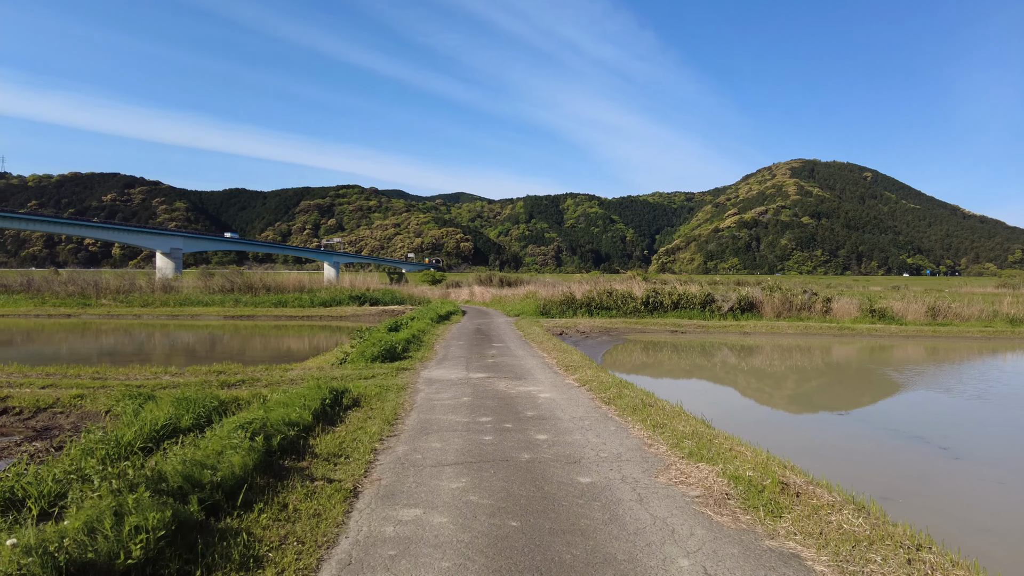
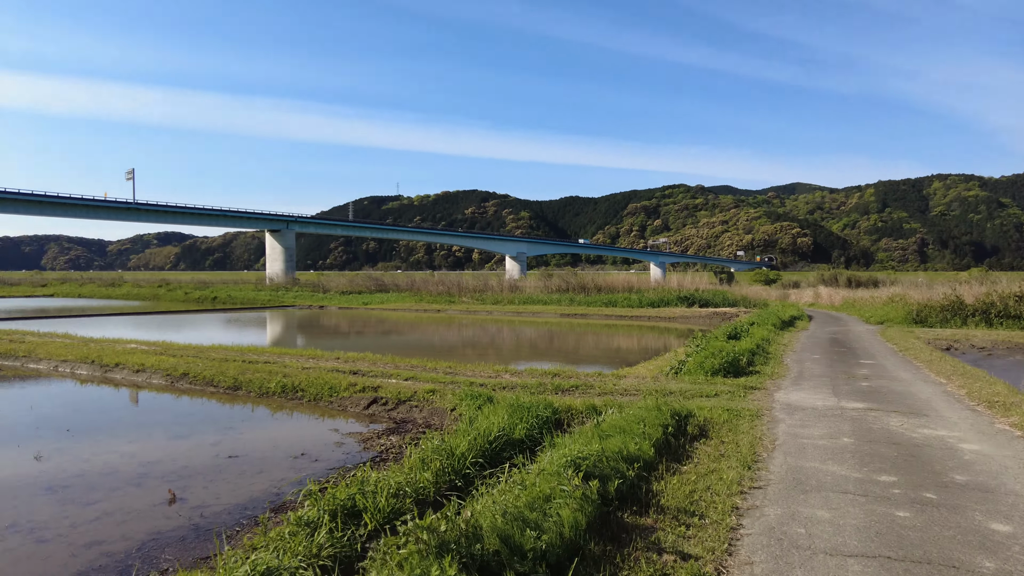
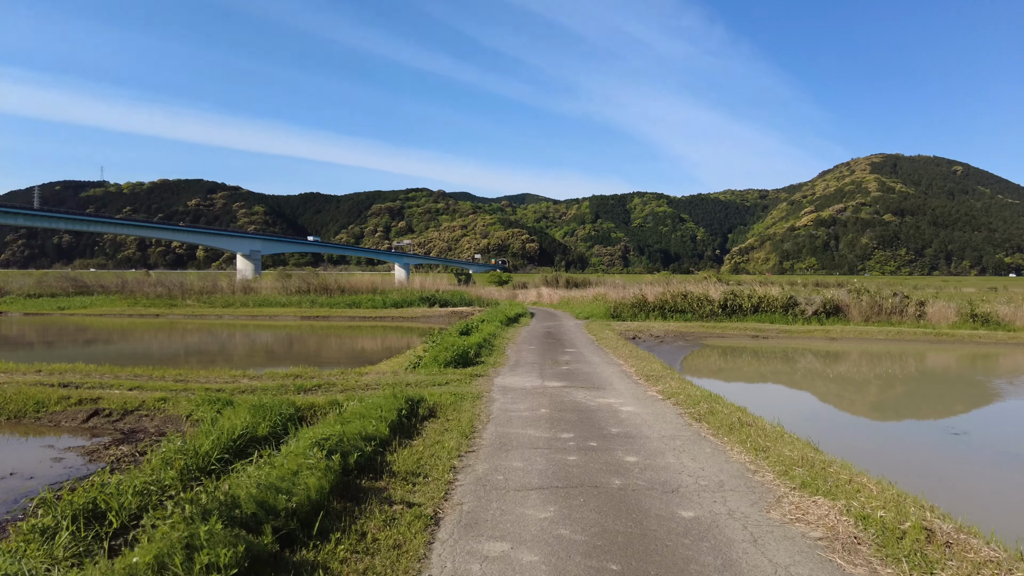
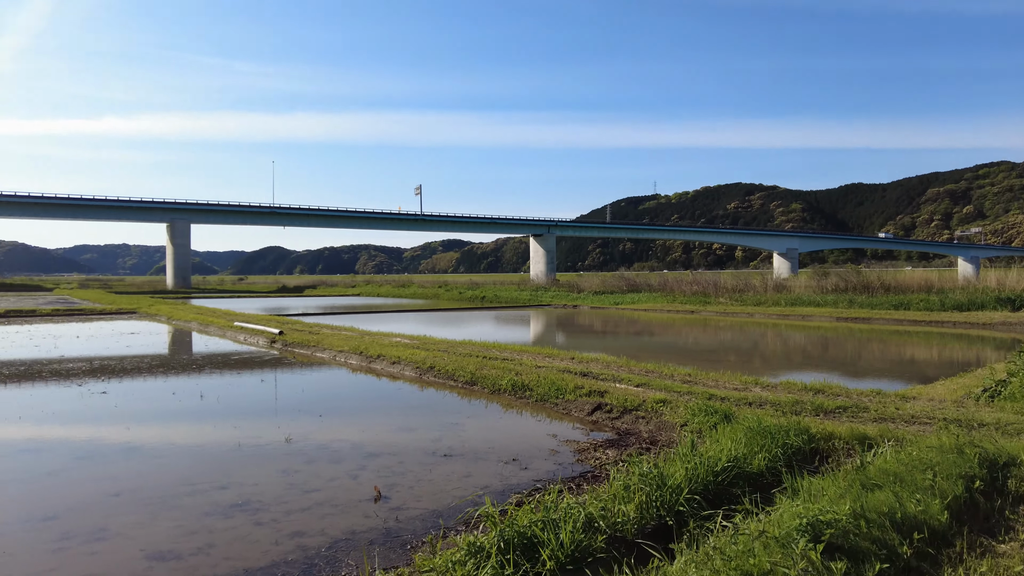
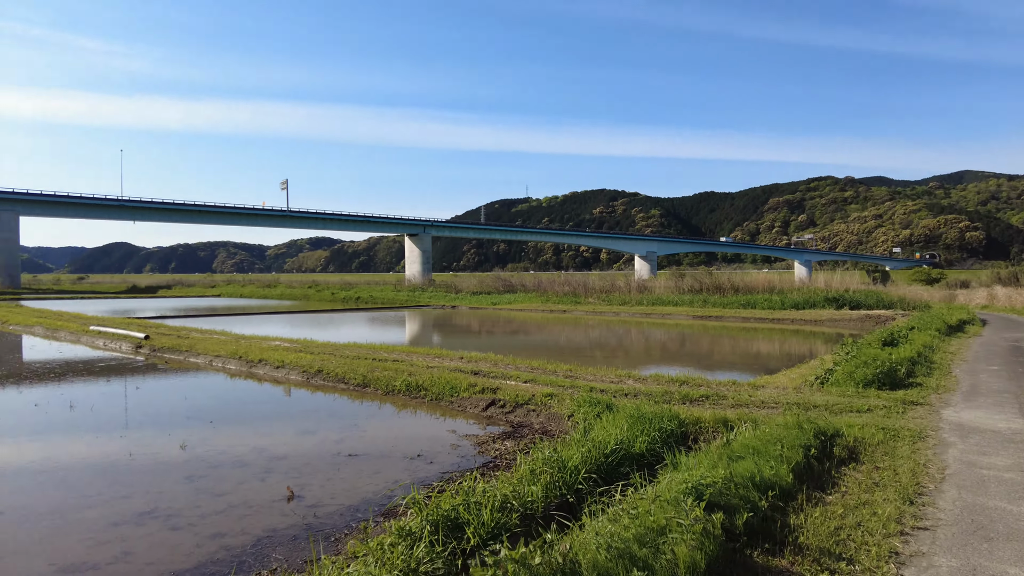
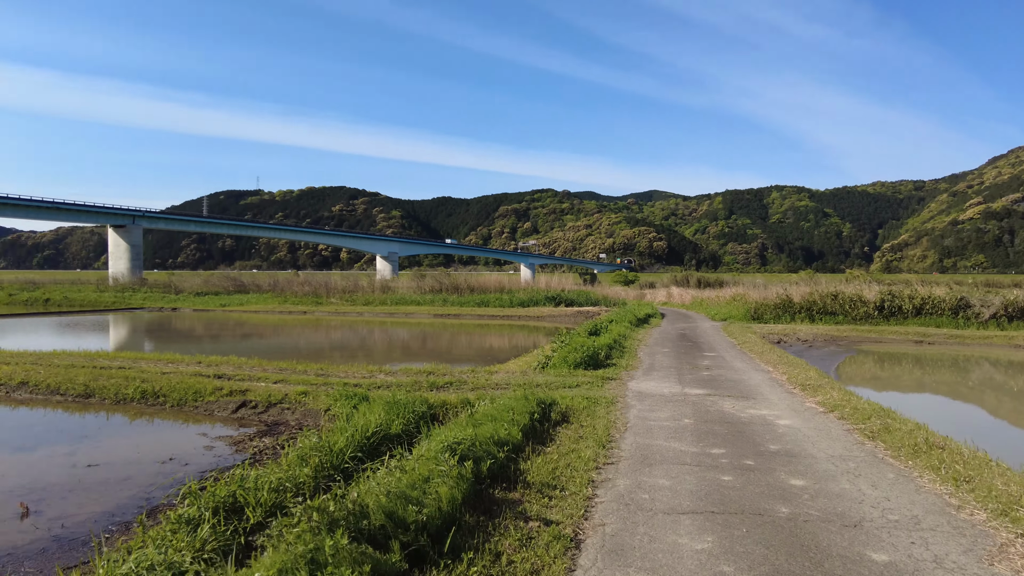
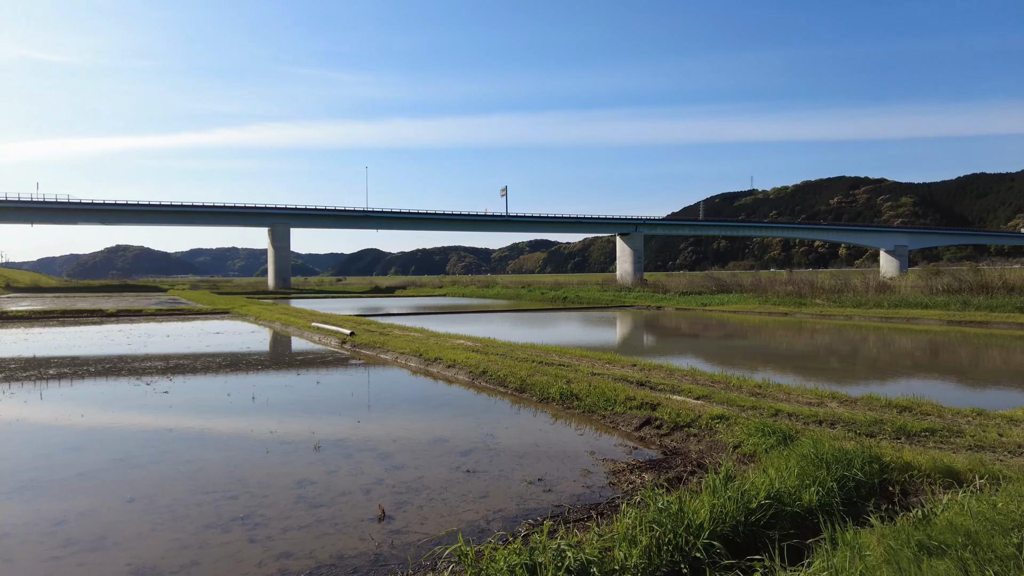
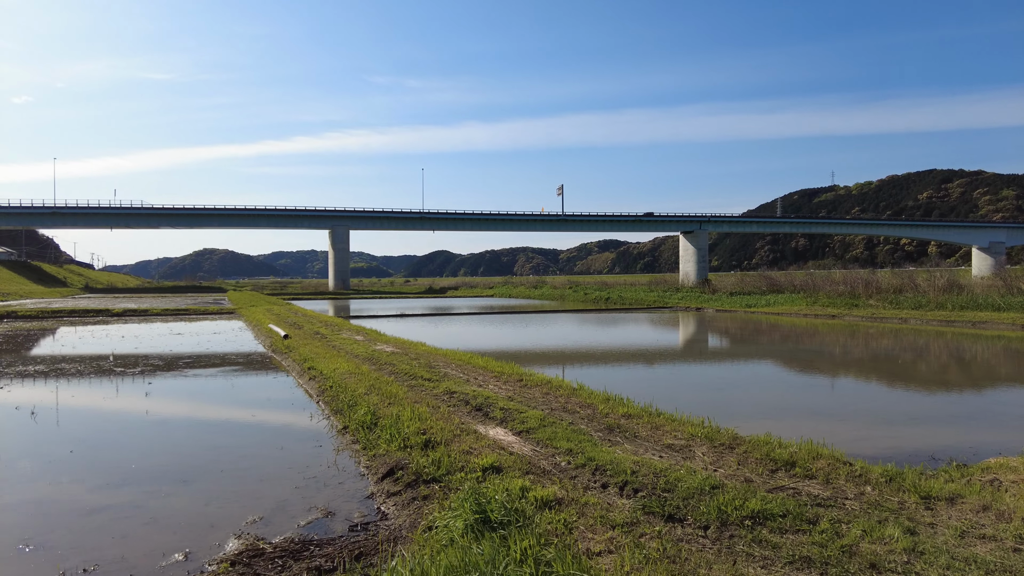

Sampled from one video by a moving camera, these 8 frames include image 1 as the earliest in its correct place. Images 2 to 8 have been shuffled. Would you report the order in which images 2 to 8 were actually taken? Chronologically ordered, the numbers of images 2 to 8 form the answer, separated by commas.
3, 6, 2, 5, 4, 7, 8
